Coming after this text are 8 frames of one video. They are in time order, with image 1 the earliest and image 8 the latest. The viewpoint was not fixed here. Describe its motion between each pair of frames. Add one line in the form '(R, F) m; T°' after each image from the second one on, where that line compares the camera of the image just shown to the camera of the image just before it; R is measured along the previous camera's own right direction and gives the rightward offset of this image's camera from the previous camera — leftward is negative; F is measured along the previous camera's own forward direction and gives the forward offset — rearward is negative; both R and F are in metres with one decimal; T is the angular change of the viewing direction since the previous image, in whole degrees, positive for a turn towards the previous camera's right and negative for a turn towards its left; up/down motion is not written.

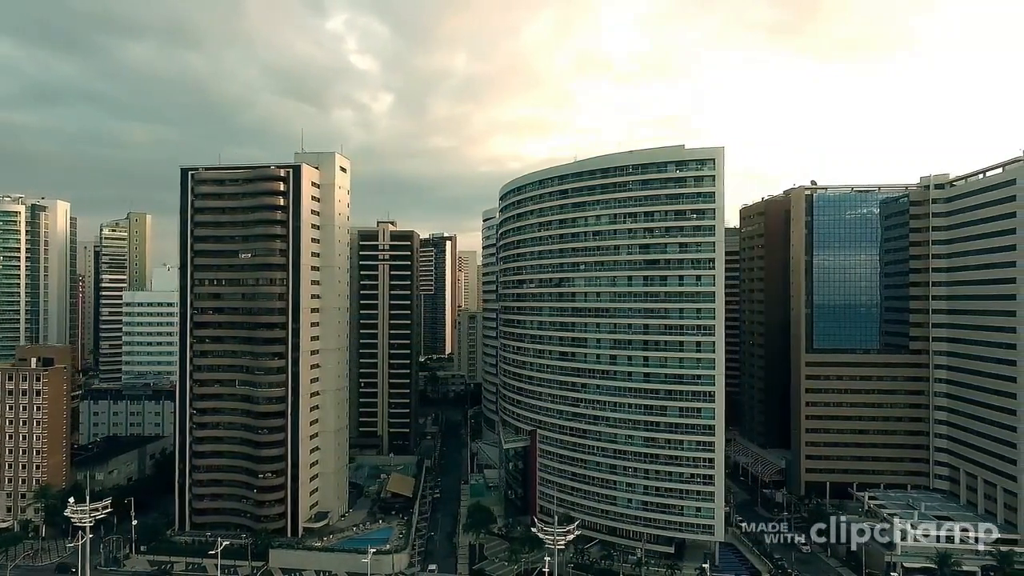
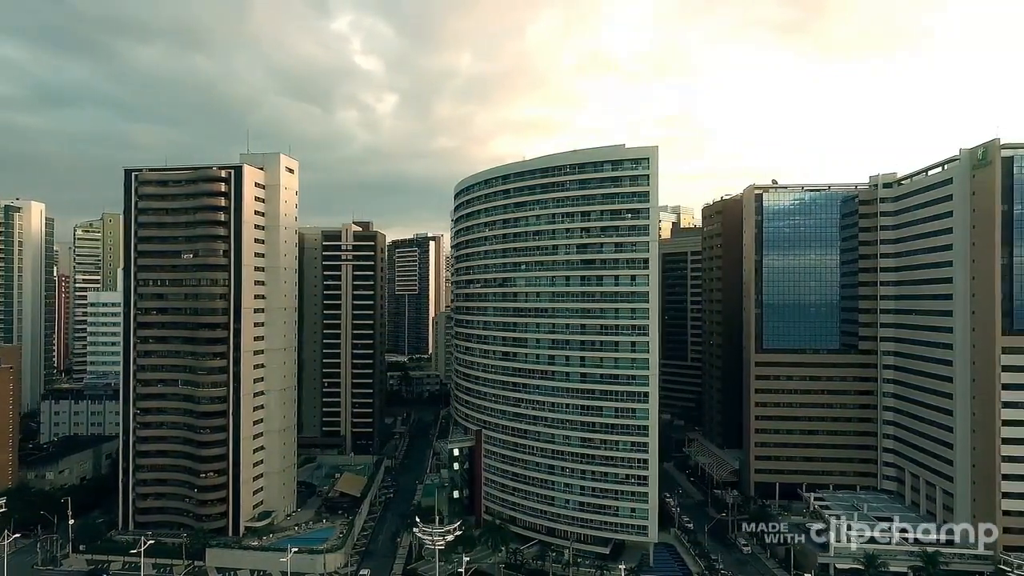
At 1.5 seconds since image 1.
(+7.8, 0.0) m; 0°
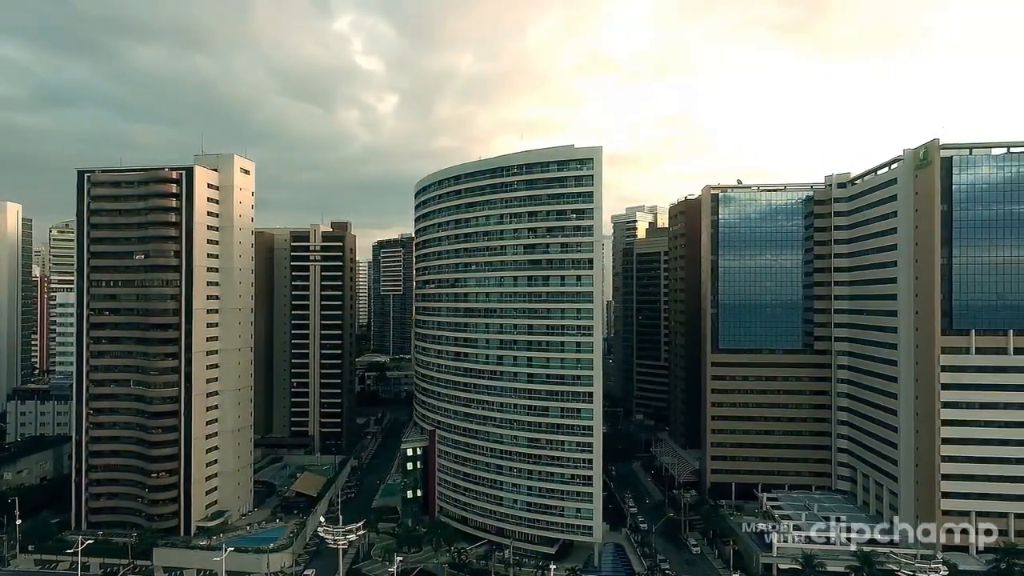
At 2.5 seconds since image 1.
(+6.2, -0.2) m; 0°
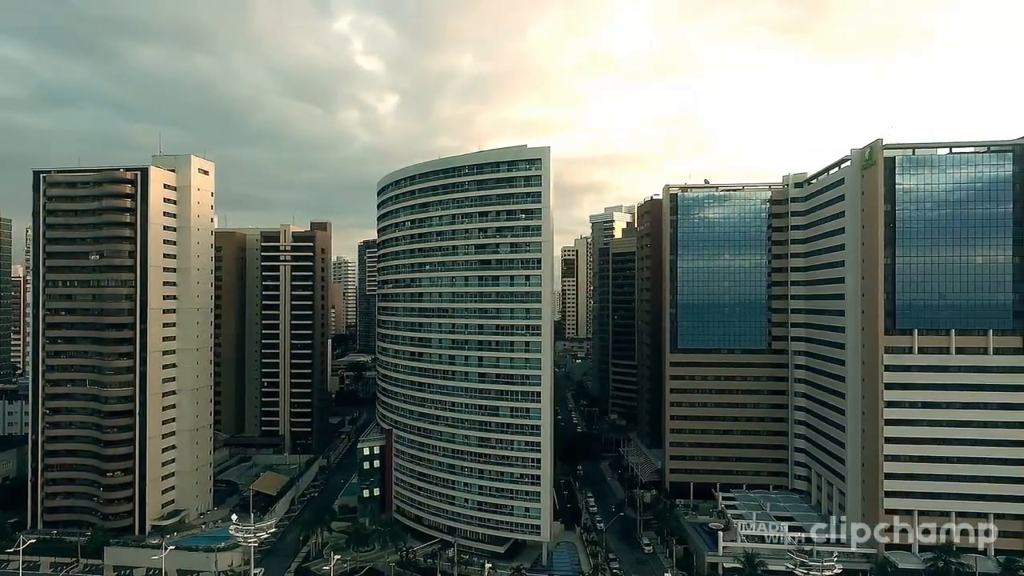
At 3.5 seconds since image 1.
(+5.8, -0.2) m; 0°
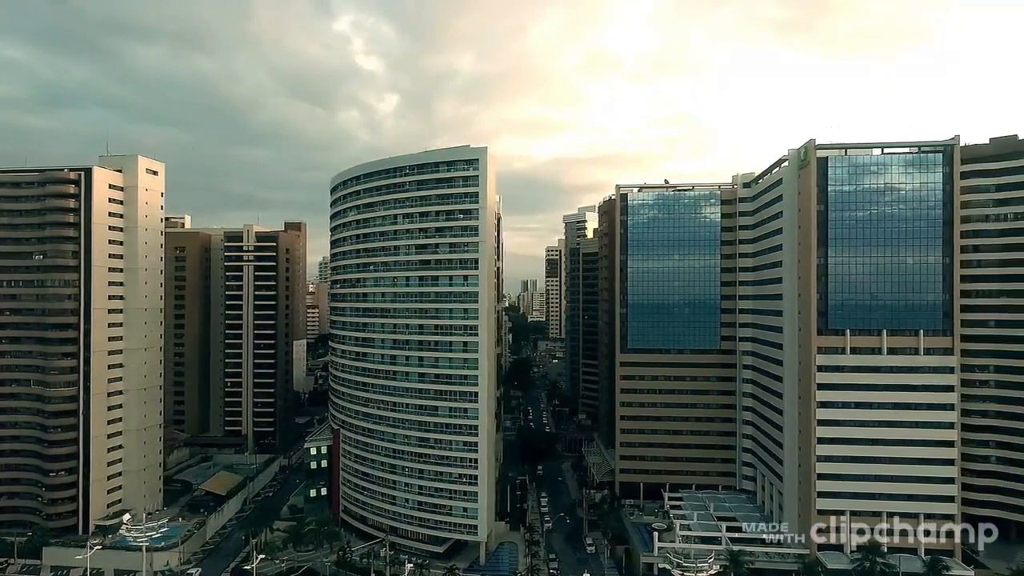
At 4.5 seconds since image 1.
(+7.0, 0.0) m; 0°
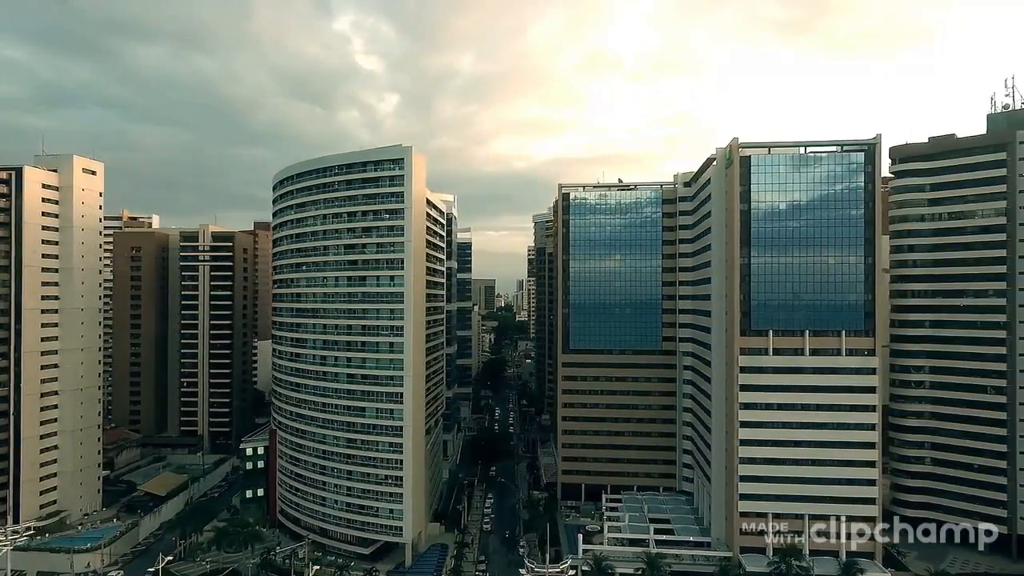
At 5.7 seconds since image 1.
(+8.2, +0.5) m; 0°
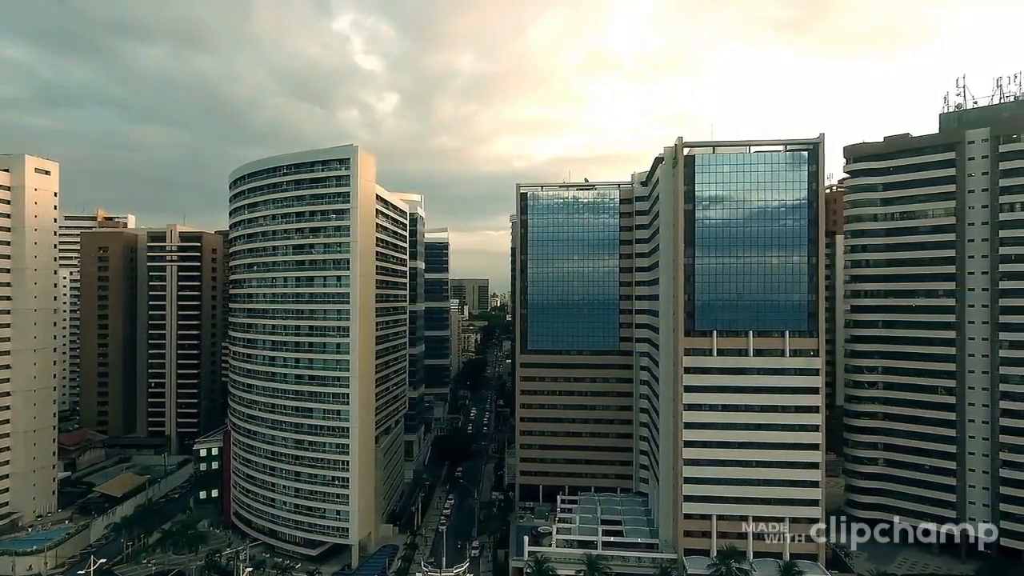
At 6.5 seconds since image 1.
(+5.8, +0.4) m; 0°
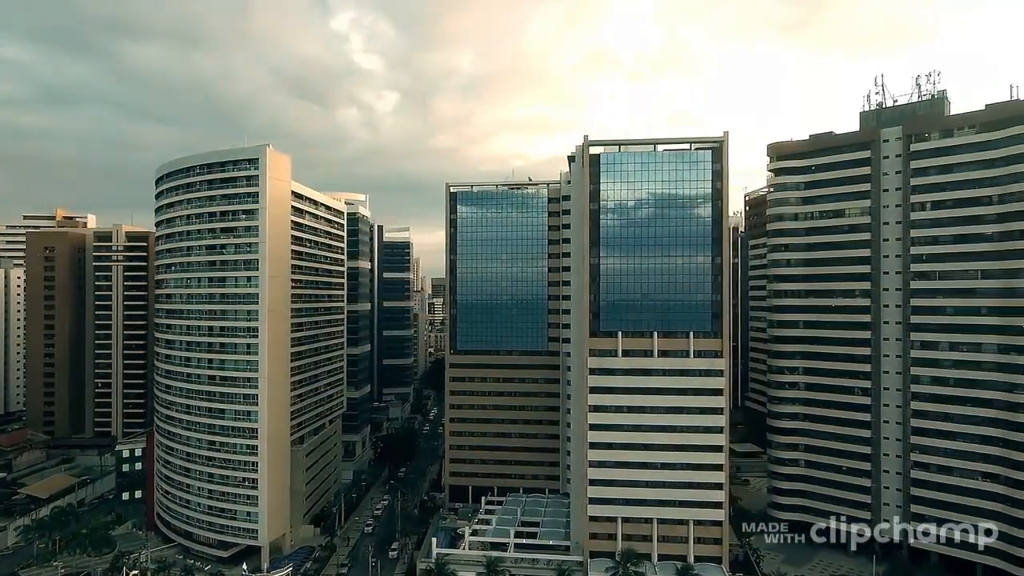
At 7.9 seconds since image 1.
(+9.7, +0.5) m; 0°
